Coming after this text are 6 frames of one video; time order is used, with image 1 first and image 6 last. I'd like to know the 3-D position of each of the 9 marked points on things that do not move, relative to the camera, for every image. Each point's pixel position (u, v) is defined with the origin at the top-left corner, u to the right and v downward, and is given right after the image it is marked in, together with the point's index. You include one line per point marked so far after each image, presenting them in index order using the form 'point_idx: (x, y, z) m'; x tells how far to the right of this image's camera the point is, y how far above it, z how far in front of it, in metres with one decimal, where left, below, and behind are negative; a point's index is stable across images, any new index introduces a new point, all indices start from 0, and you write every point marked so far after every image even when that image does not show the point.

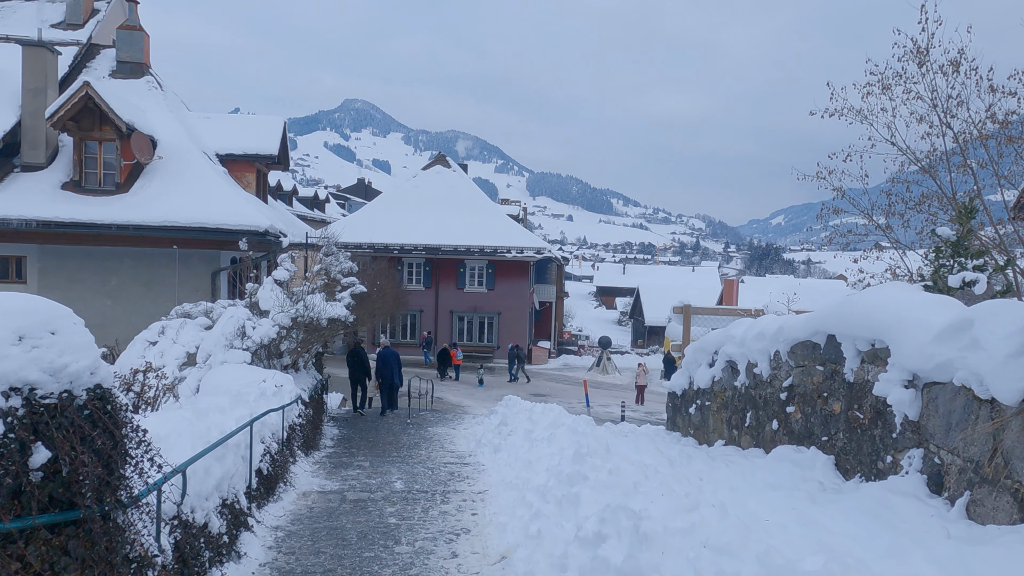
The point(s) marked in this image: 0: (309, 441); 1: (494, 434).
0: (-3.1, -2.4, +10.2) m
1: (-0.3, -2.8, +12.7) m
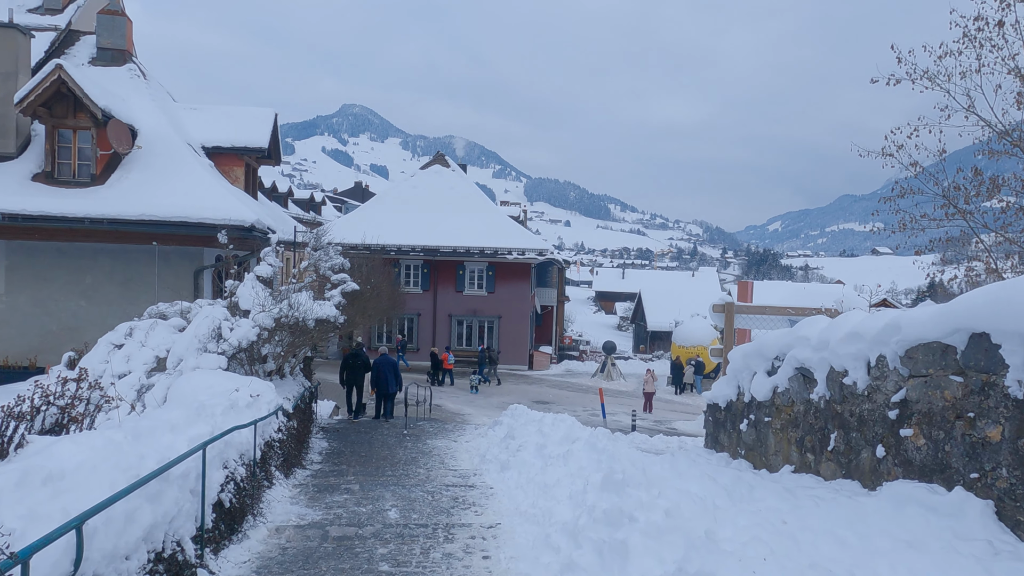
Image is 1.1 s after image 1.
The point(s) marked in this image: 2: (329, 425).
0: (-3.0, -2.3, +8.9) m
1: (-0.2, -2.8, +11.4) m
2: (-4.3, -3.2, +15.3) m
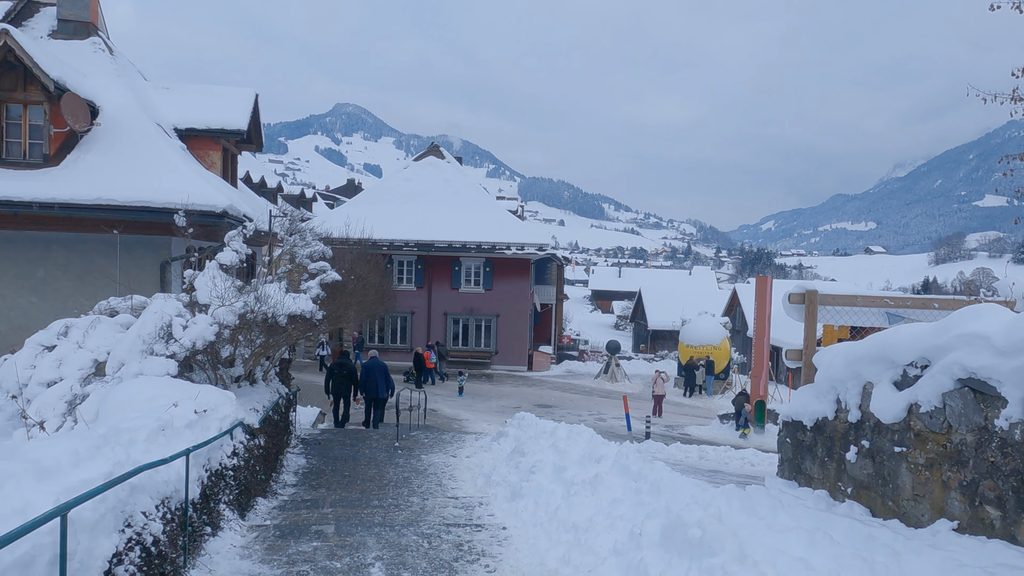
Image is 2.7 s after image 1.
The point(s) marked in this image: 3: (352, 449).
0: (-2.8, -2.2, +7.1) m
1: (0.0, -2.6, +9.7) m
2: (-4.1, -3.0, +13.5) m
3: (-2.9, -3.0, +12.1) m
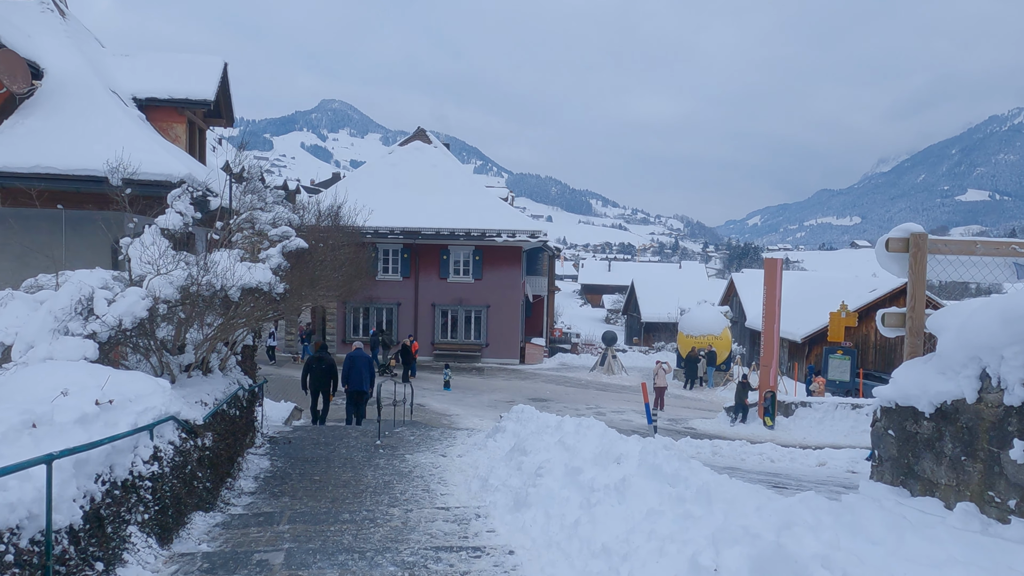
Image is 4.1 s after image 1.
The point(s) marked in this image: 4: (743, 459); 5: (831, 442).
0: (-2.8, -1.8, +5.6) m
1: (0.0, -2.2, +8.2) m
2: (-4.2, -2.6, +11.9) m
3: (-3.0, -2.6, +10.6) m
4: (+5.0, -3.7, +14.4) m
5: (+9.5, -4.6, +19.8) m
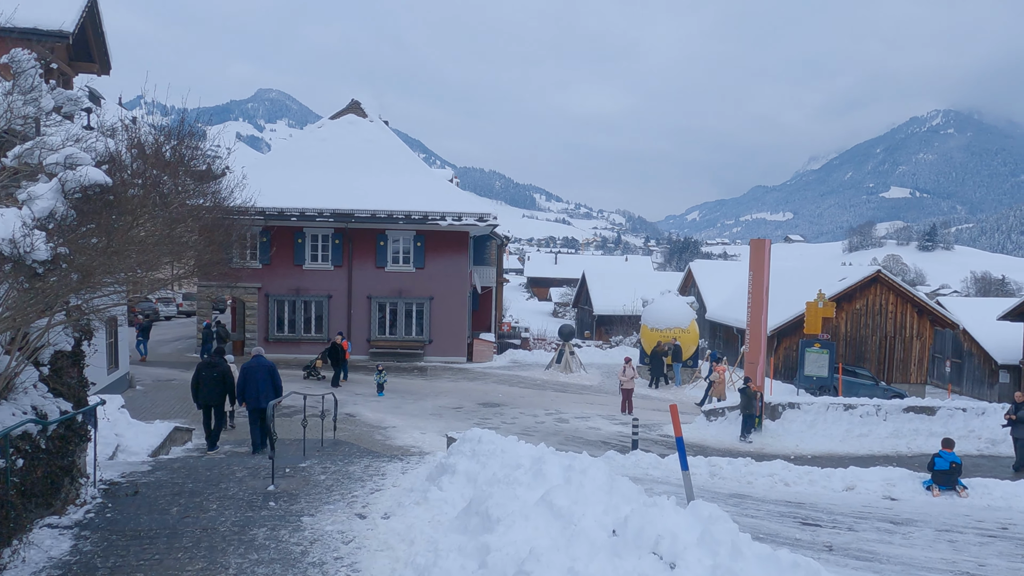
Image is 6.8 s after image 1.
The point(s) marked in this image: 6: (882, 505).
0: (-2.8, -1.6, +2.0) m
1: (-0.3, -2.0, +4.9) m
2: (-4.8, -2.4, +8.3) m
3: (-3.5, -2.3, +7.0) m
4: (+4.2, -3.4, +11.5) m
5: (+8.2, -4.2, +17.3) m
6: (+5.8, -3.4, +10.3) m
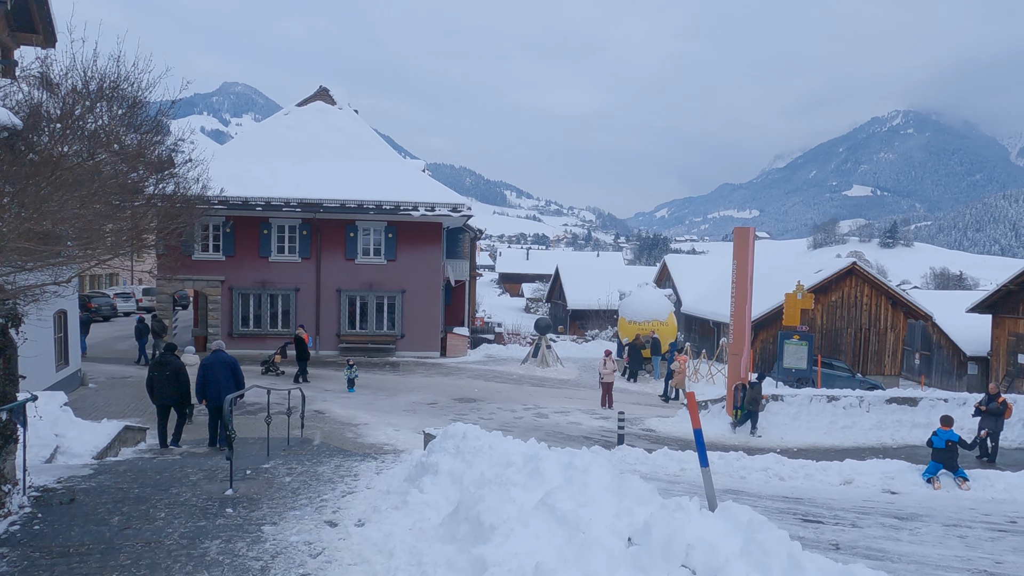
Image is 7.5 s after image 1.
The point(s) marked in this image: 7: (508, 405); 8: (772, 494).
0: (-2.7, -1.4, +1.2) m
1: (-0.3, -1.8, +4.1) m
2: (-5.0, -2.1, +7.4) m
3: (-3.6, -2.1, +6.1) m
4: (+3.9, -3.1, +10.9) m
5: (+7.6, -3.9, +16.9) m
6: (+5.5, -3.1, +9.8) m
7: (-0.1, -3.3, +18.7) m
8: (+4.0, -3.2, +10.2) m
